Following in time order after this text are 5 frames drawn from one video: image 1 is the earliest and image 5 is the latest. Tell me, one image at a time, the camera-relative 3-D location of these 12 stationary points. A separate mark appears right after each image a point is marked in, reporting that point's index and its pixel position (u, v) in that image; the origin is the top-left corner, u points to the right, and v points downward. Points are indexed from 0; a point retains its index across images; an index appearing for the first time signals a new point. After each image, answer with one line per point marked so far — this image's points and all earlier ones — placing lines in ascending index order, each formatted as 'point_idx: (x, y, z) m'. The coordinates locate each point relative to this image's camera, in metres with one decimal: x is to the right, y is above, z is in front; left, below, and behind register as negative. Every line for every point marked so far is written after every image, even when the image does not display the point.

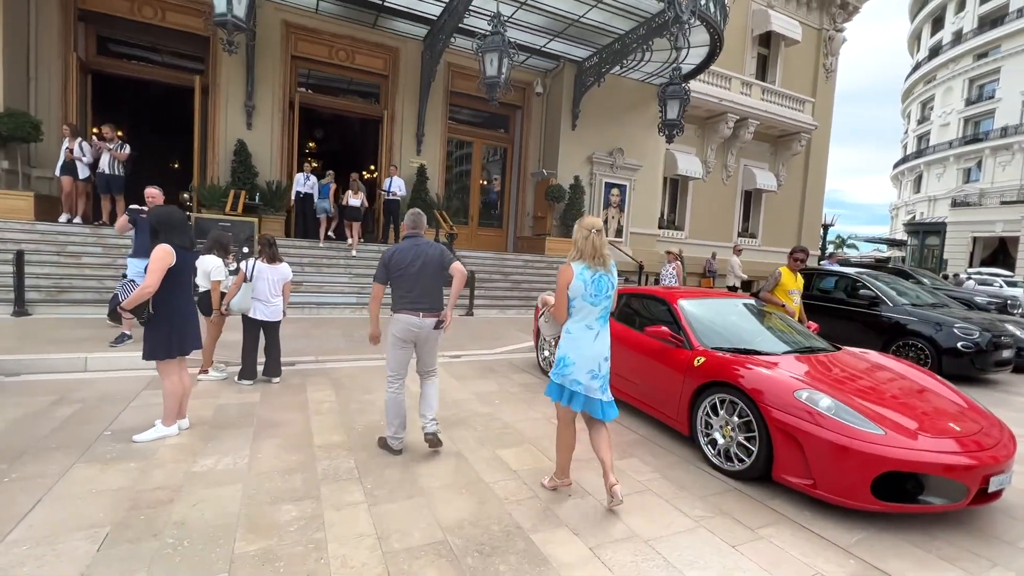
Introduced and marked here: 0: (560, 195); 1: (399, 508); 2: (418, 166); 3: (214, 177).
0: (+1.4, +2.9, +14.5) m
1: (-0.7, -1.4, +3.0) m
2: (-2.8, +3.6, +13.9) m
3: (-7.4, +2.8, +11.8) m
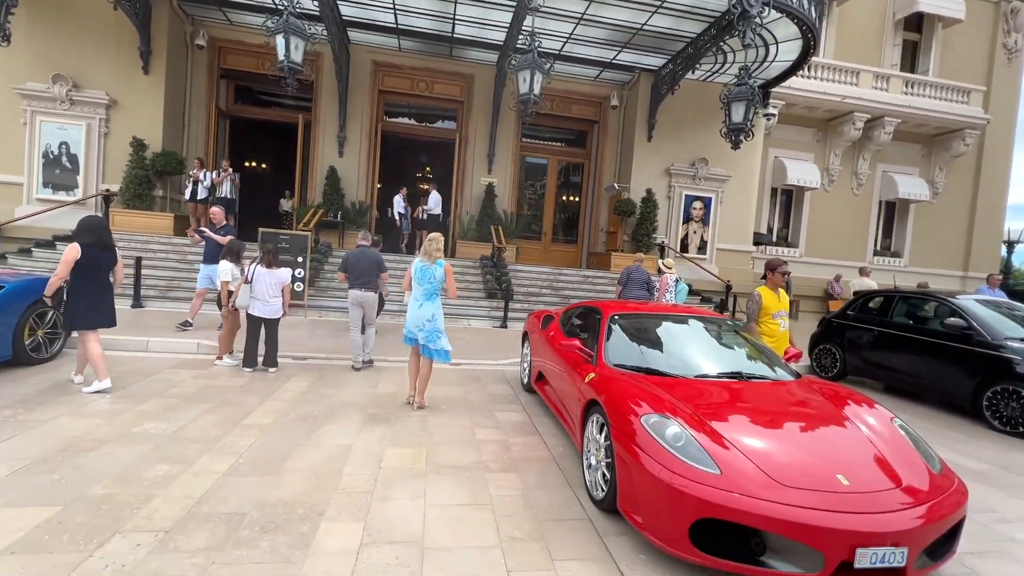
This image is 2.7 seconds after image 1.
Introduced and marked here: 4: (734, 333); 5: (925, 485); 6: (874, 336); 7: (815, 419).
0: (+3.5, +2.3, +13.9) m
1: (-1.9, -1.4, +3.3) m
2: (-0.8, +3.2, +14.5) m
3: (-5.8, +2.6, +13.7) m
4: (+2.1, -0.4, +4.5) m
5: (+2.3, -1.1, +2.7) m
6: (+5.7, -0.7, +7.4) m
7: (+2.0, -0.8, +3.1) m
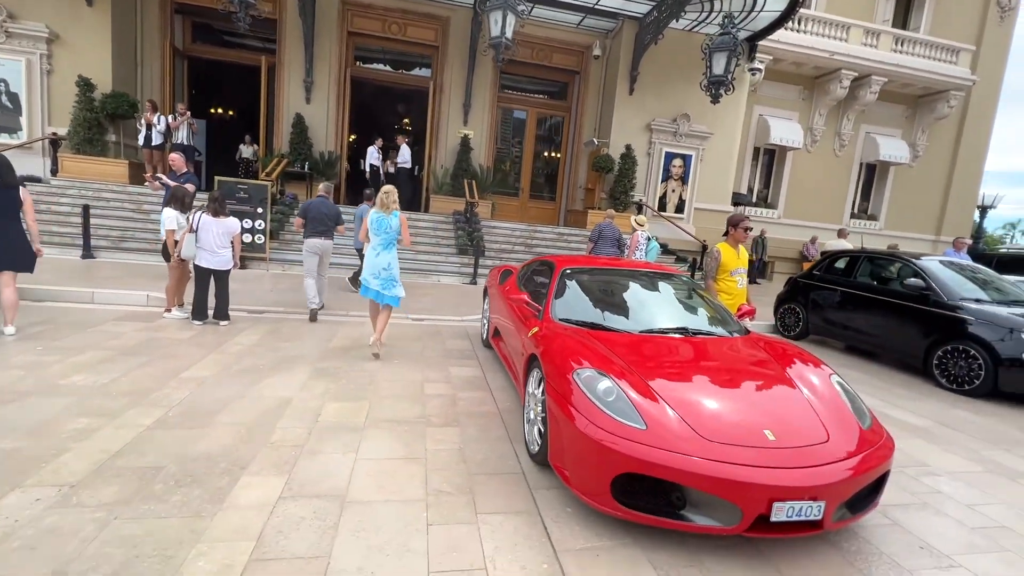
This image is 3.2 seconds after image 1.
0: (+2.8, +3.5, +13.6) m
1: (-2.3, -1.0, +3.2) m
2: (-1.5, +4.5, +14.0) m
3: (-6.5, +3.9, +13.1) m
4: (+1.7, 0.0, +4.4) m
5: (+1.9, -0.8, +2.6) m
6: (+5.1, -0.1, +7.4) m
7: (+1.6, -0.6, +3.0) m
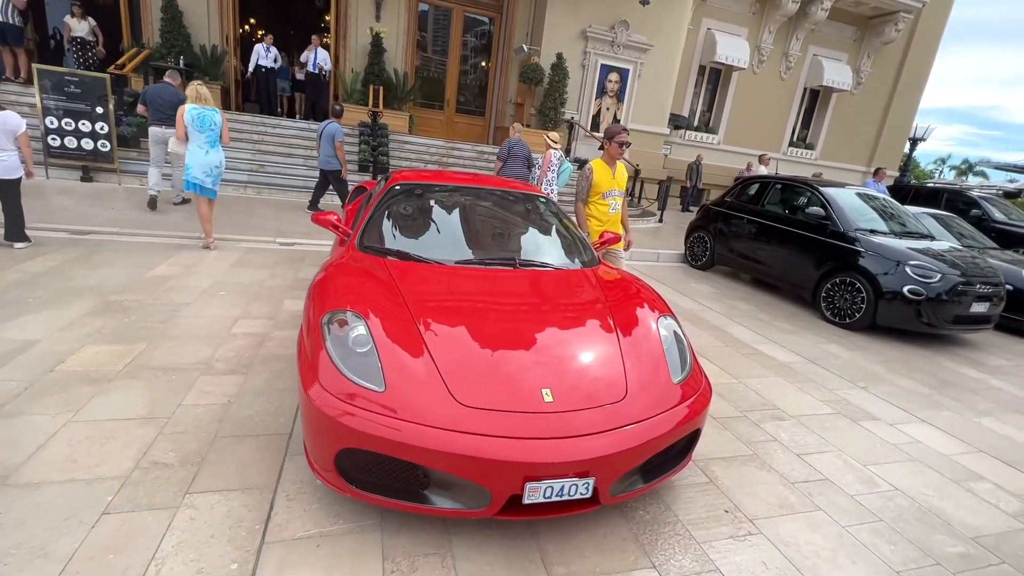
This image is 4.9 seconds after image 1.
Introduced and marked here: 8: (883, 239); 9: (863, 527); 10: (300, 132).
0: (+0.7, +5.5, +12.4) m
1: (-3.6, -0.5, +2.4) m
2: (-3.6, +6.6, +12.3) m
3: (-8.5, +5.8, +11.0) m
4: (+0.3, +0.6, +3.8) m
5: (+0.7, -0.5, +2.2) m
6: (+3.5, +0.9, +7.1) m
7: (+0.3, -0.1, +2.5) m
8: (+4.4, +0.6, +5.6) m
9: (+1.7, -1.2, +2.3) m
10: (-4.7, +3.5, +10.5) m
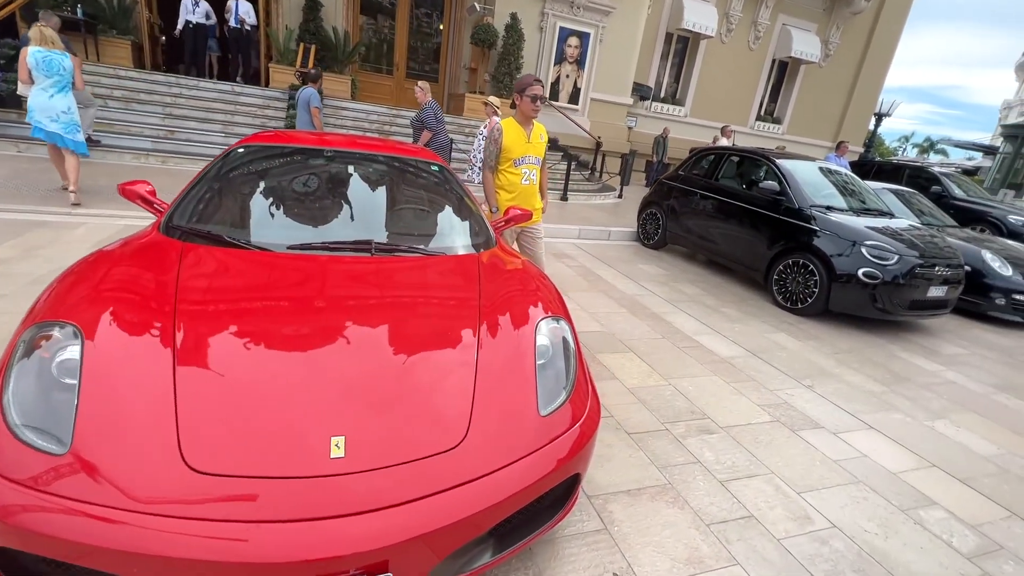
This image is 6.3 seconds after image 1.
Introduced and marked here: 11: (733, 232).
0: (-0.5, +6.0, +11.5) m
1: (-4.2, -0.5, +1.6) m
2: (-4.7, +7.0, +11.1) m
3: (-9.6, +6.2, +9.6) m
4: (-0.4, +0.7, +3.1) m
5: (0.0, -0.5, +1.6) m
6: (+2.6, +1.2, +6.6) m
7: (-0.3, -0.1, +1.9) m
8: (+3.6, +0.8, +5.1) m
9: (+1.1, -1.1, +1.8) m
10: (-5.8, +3.9, +9.4) m
11: (+2.8, +0.7, +6.0) m
